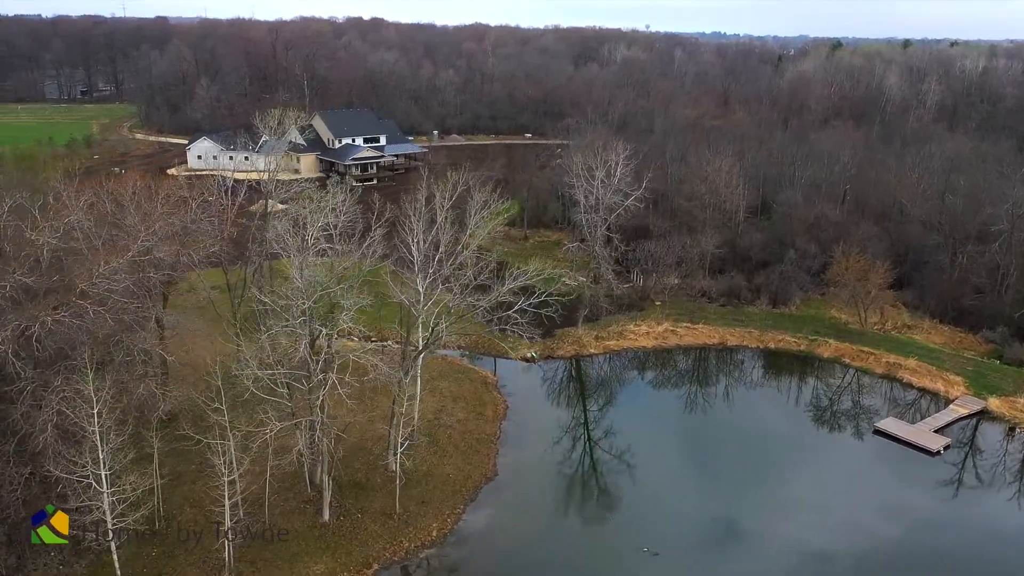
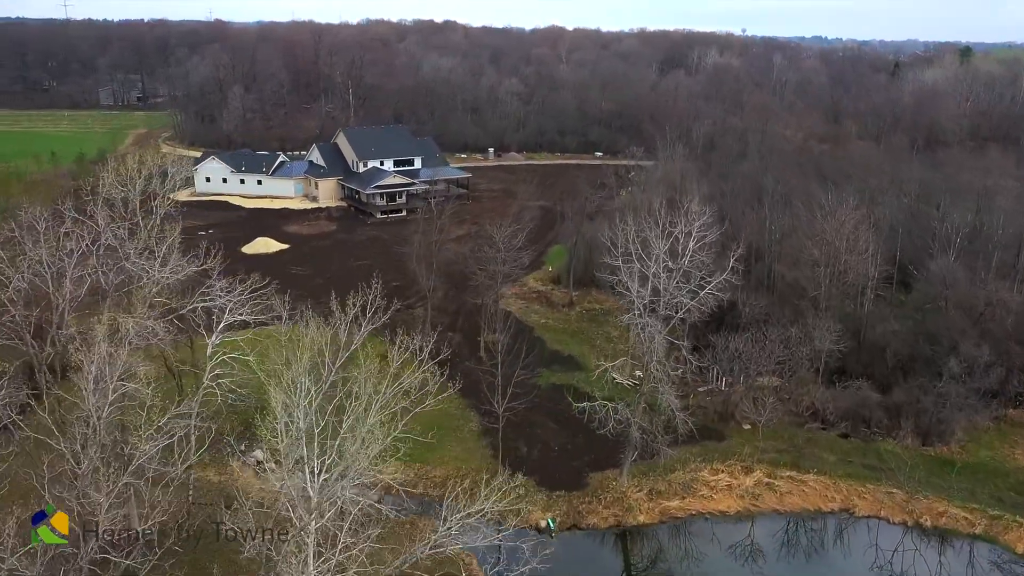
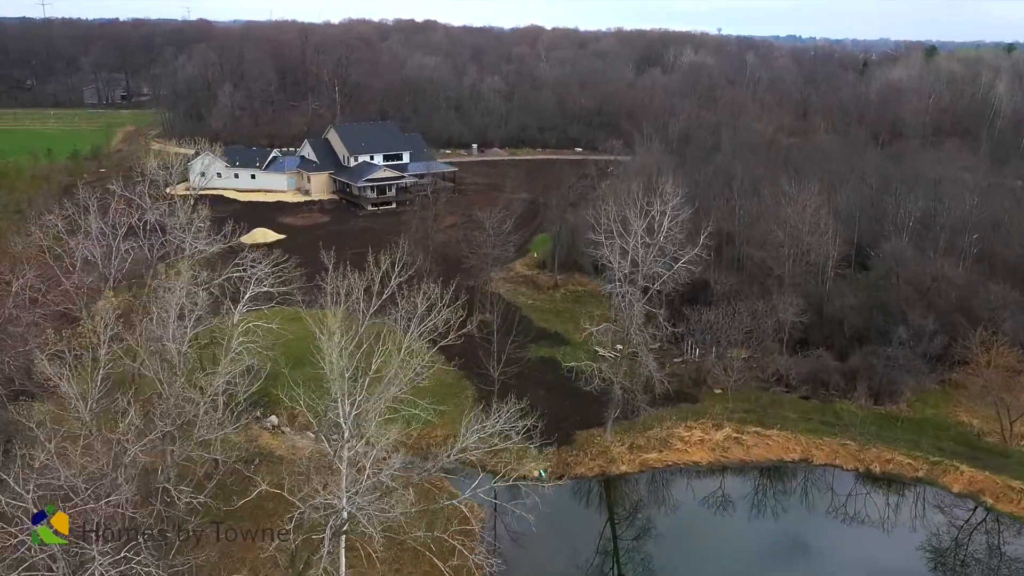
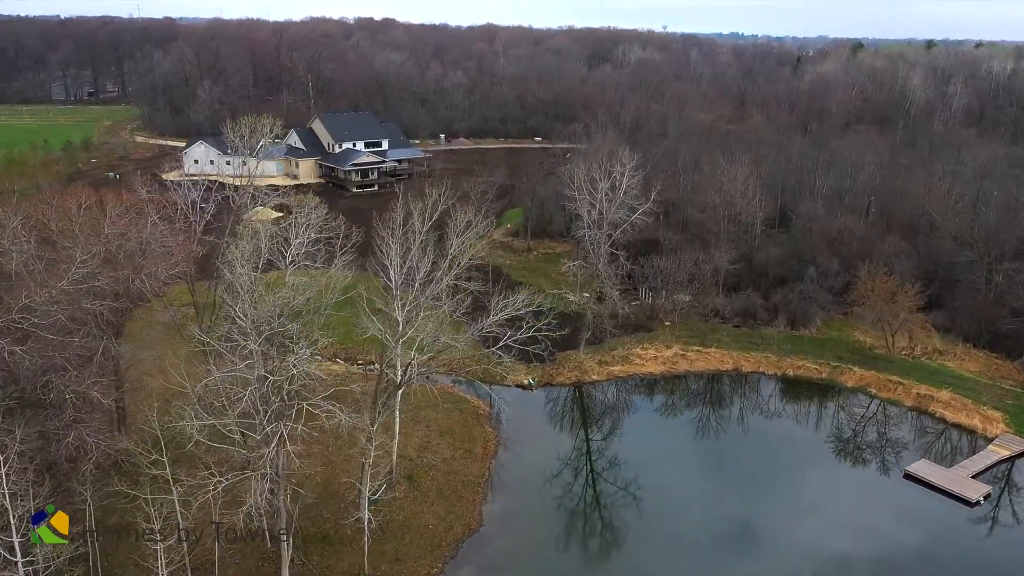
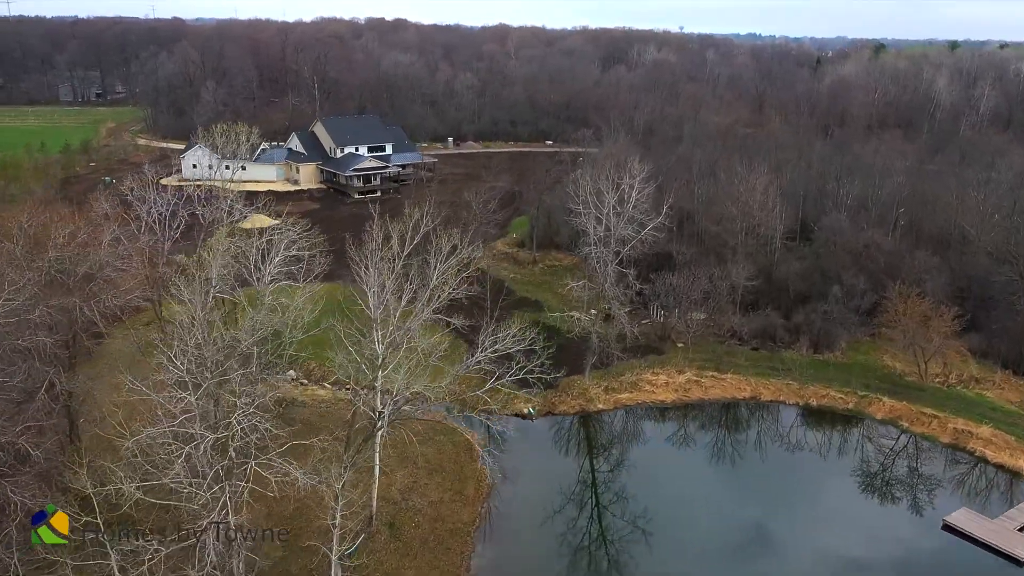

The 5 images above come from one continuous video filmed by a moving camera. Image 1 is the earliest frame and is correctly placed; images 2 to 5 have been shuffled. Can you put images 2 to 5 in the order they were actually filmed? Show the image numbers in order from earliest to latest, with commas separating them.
4, 5, 3, 2
